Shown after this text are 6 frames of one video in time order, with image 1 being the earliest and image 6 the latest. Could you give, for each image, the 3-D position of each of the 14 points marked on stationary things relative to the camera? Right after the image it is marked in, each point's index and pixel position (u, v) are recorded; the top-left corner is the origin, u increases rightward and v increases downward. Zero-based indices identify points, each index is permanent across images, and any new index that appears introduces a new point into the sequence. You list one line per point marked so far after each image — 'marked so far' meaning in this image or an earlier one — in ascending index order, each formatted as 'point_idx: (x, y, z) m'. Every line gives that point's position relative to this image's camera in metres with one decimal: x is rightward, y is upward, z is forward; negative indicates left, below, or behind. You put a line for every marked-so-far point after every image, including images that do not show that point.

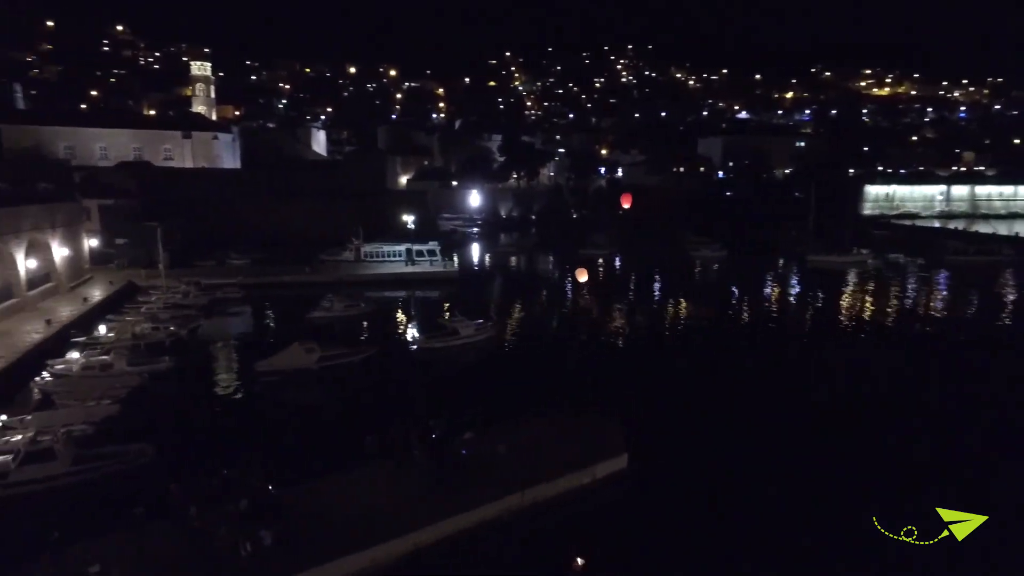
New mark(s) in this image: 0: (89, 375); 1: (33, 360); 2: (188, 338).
0: (-9.8, -2.0, +14.4) m
1: (-12.4, -1.8, +16.0) m
2: (-9.8, -1.5, +18.9) m
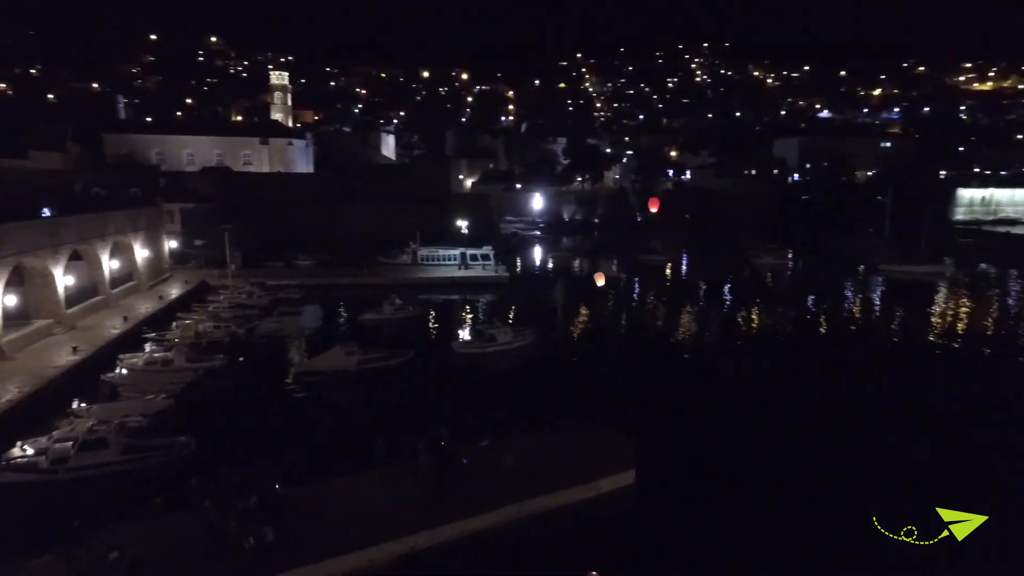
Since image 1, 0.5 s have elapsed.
0: (-9.1, -2.1, +15.7) m
1: (-11.5, -1.8, +17.6) m
2: (-8.6, -1.6, +20.2) m
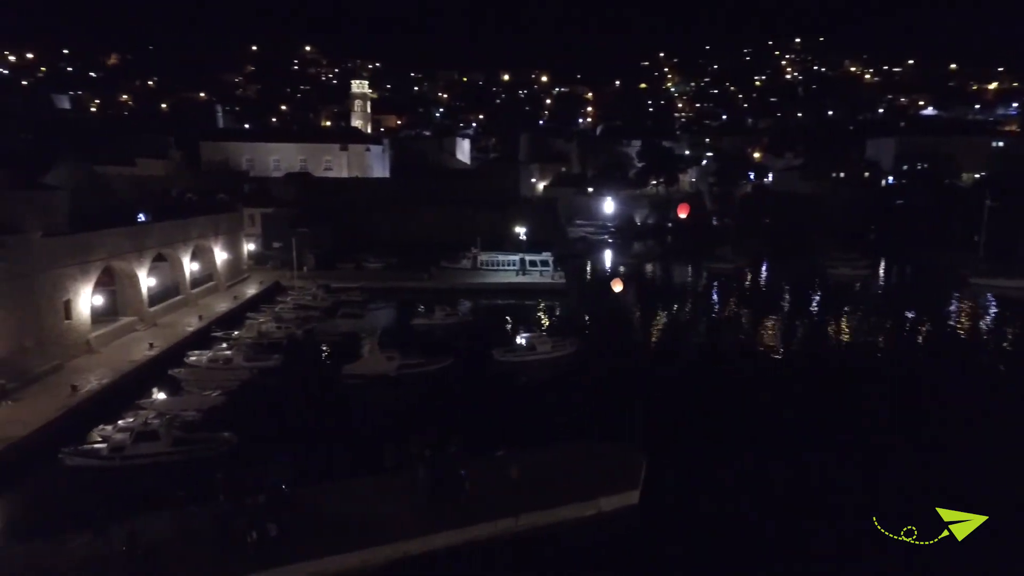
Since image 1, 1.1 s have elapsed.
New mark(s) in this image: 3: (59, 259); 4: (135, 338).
0: (-8.2, -2.2, +17.1) m
1: (-10.4, -1.9, +19.3) m
2: (-7.1, -1.7, +21.5) m
3: (-12.2, +0.8, +16.6) m
4: (-12.1, -1.6, +19.7) m
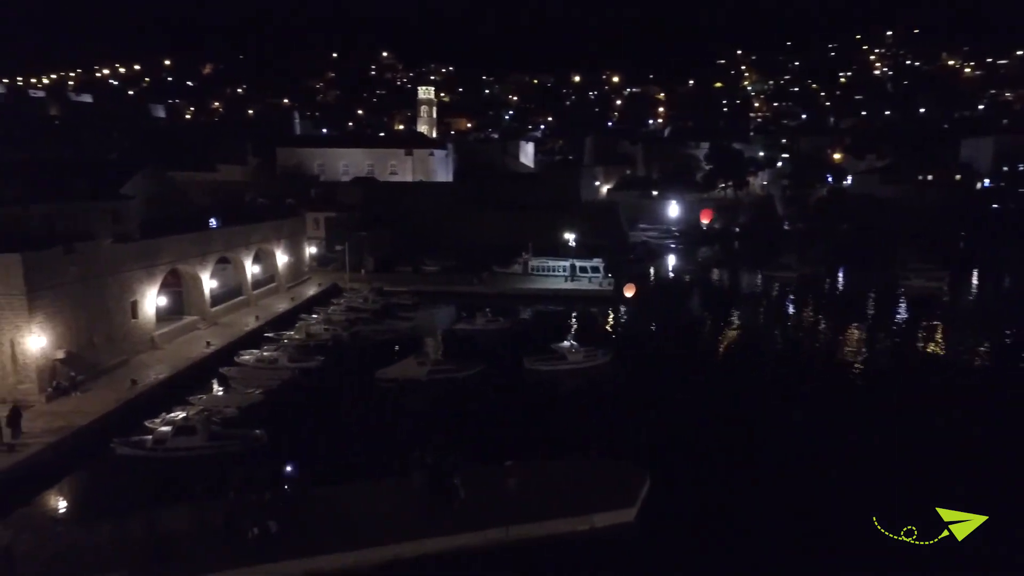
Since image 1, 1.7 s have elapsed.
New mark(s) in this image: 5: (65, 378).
0: (-7.4, -2.3, +18.2) m
1: (-9.3, -2.0, +20.6) m
2: (-5.8, -1.9, +22.5) m
3: (-11.3, +0.8, +18.2) m
4: (-10.9, -1.7, +21.2) m
5: (-11.0, -2.2, +15.1) m
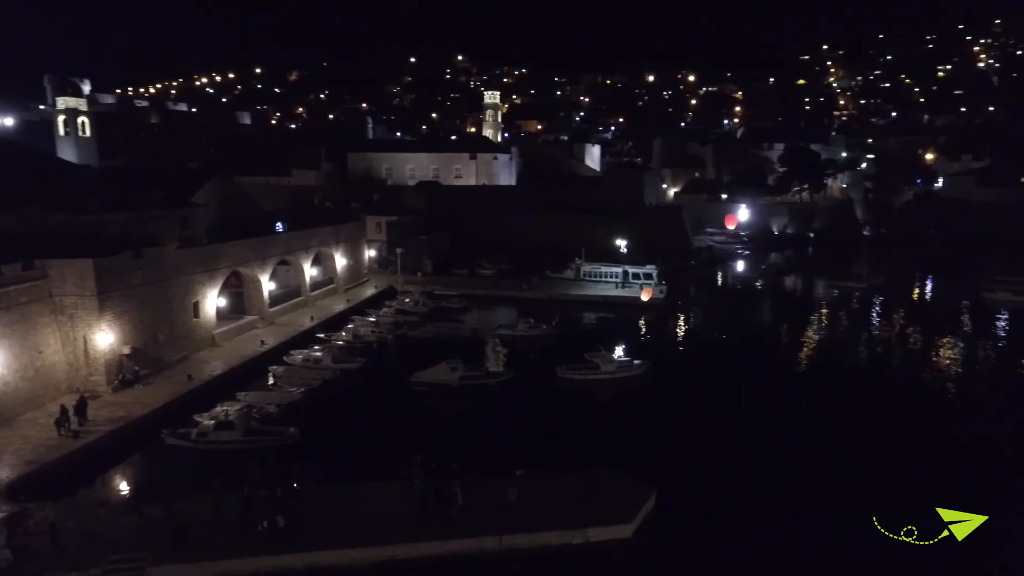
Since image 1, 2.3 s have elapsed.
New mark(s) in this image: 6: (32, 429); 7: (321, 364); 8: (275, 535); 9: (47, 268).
0: (-6.5, -2.5, +19.3) m
1: (-8.0, -2.1, +21.9) m
2: (-4.3, -2.1, +23.4) m
3: (-10.3, +0.7, +19.7) m
4: (-9.5, -1.7, +22.7) m
5: (-10.3, -2.2, +16.6) m
6: (-10.8, -3.2, +13.8) m
7: (-6.0, -2.4, +19.5) m
8: (-3.7, -3.9, +9.6) m
9: (-11.7, +0.5, +15.5) m
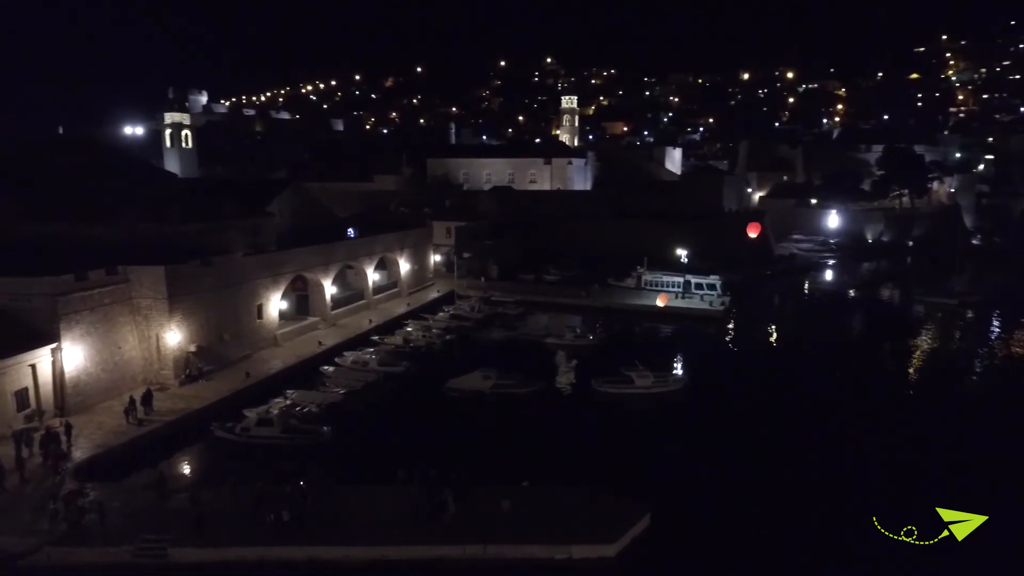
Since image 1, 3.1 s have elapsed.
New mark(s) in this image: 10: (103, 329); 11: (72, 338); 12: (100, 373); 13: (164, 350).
0: (-5.3, -2.7, +20.5) m
1: (-6.4, -2.3, +23.3) m
2: (-2.6, -2.3, +24.3) m
3: (-8.9, +0.6, +21.5) m
4: (-7.8, -1.9, +24.4) m
5: (-9.5, -2.4, +18.4) m
6: (-10.4, -3.3, +15.7) m
7: (-4.8, -2.7, +20.7) m
8: (-4.0, -4.1, +10.5) m
9: (-10.9, +0.4, +17.5) m
10: (-11.0, -1.1, +16.6) m
11: (-11.3, -1.2, +15.7) m
12: (-11.1, -2.3, +16.5) m
13: (-10.1, -1.8, +17.8) m
